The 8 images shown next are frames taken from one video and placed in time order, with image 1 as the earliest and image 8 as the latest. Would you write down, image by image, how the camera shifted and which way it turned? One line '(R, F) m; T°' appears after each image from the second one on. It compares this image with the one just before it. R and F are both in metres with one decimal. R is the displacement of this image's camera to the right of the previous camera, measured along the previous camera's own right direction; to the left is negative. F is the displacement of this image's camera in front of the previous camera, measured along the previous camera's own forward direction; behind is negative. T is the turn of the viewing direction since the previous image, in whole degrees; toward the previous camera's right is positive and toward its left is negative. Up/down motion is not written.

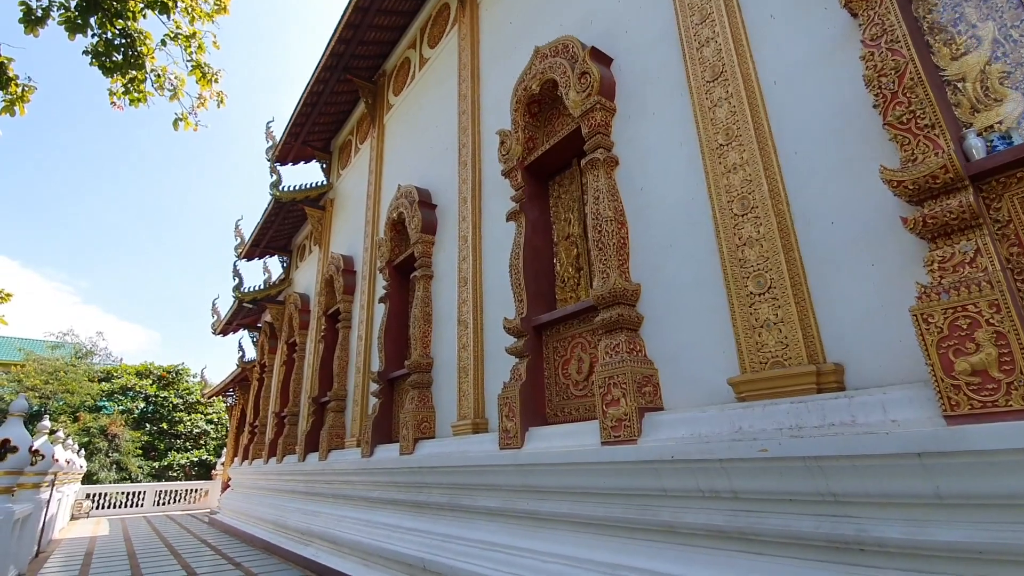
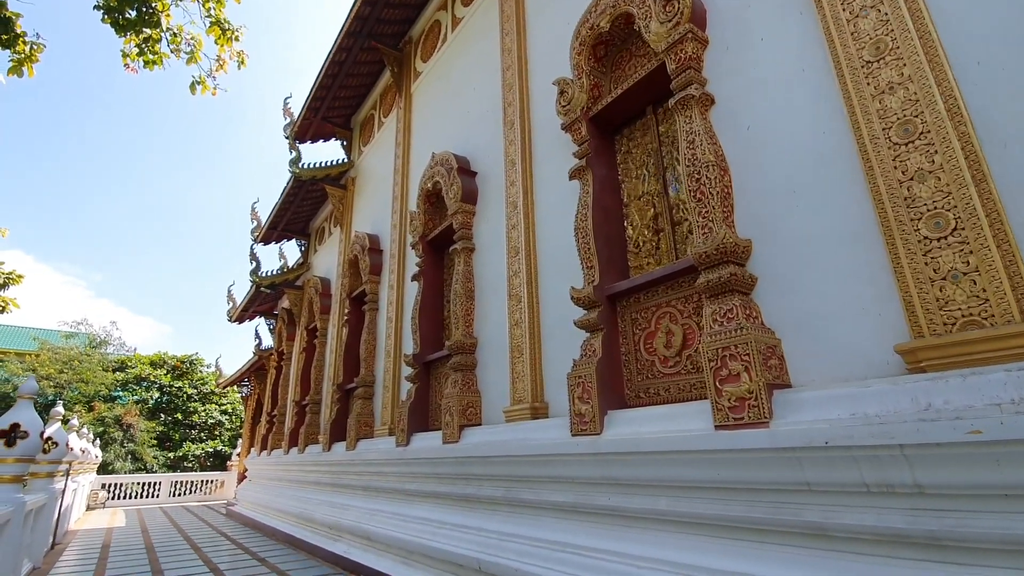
(-0.3, +0.3) m; -1°
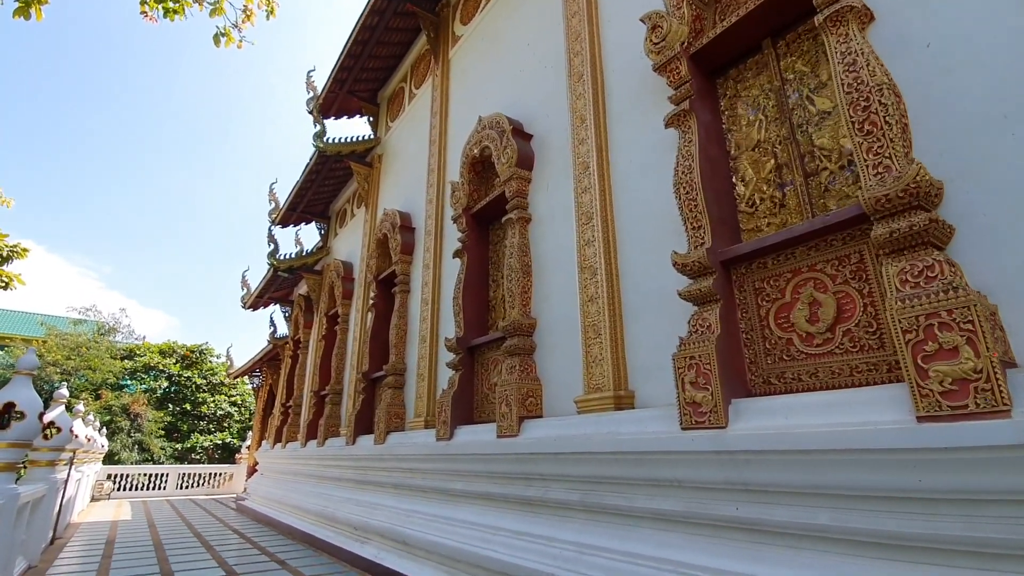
(-0.3, +0.4) m; -1°
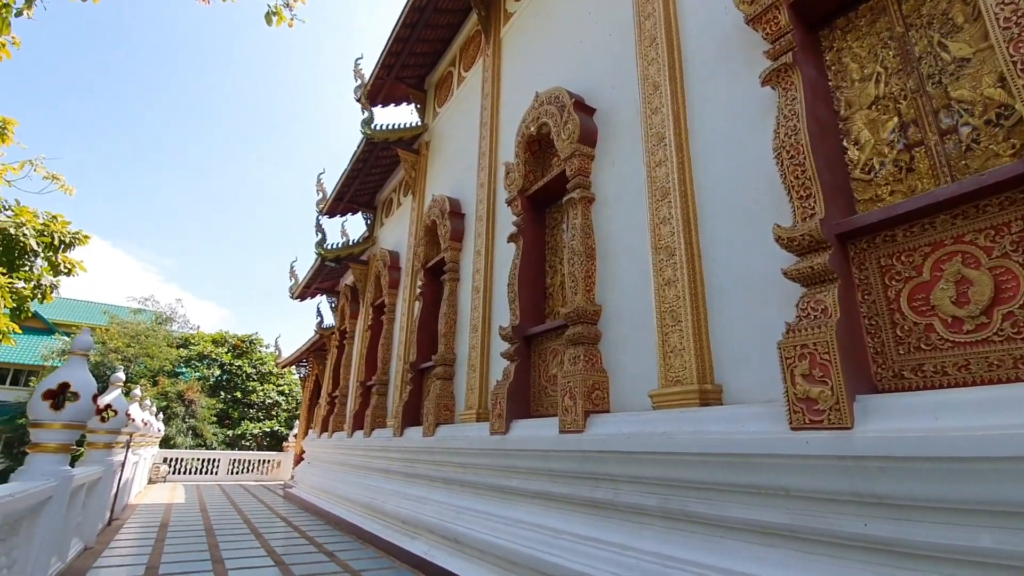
(-0.1, +0.2) m; -4°
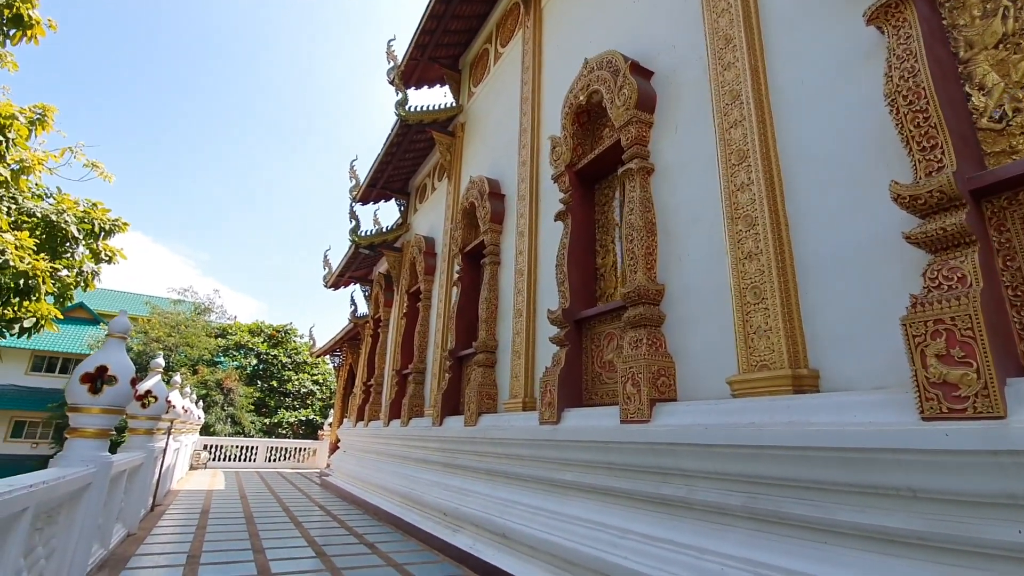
(-0.1, +0.2) m; -3°
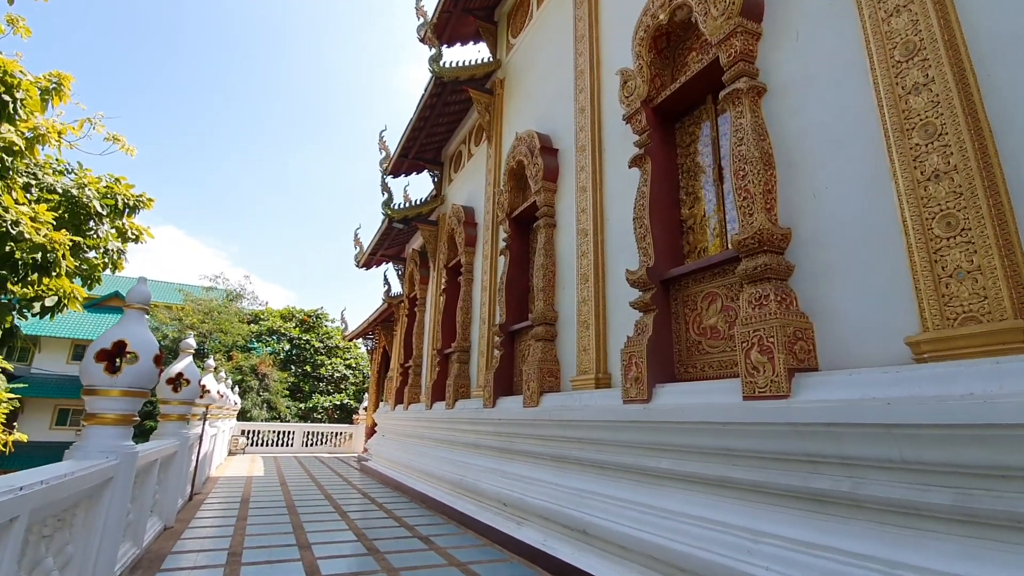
(-0.2, +0.4) m; -3°
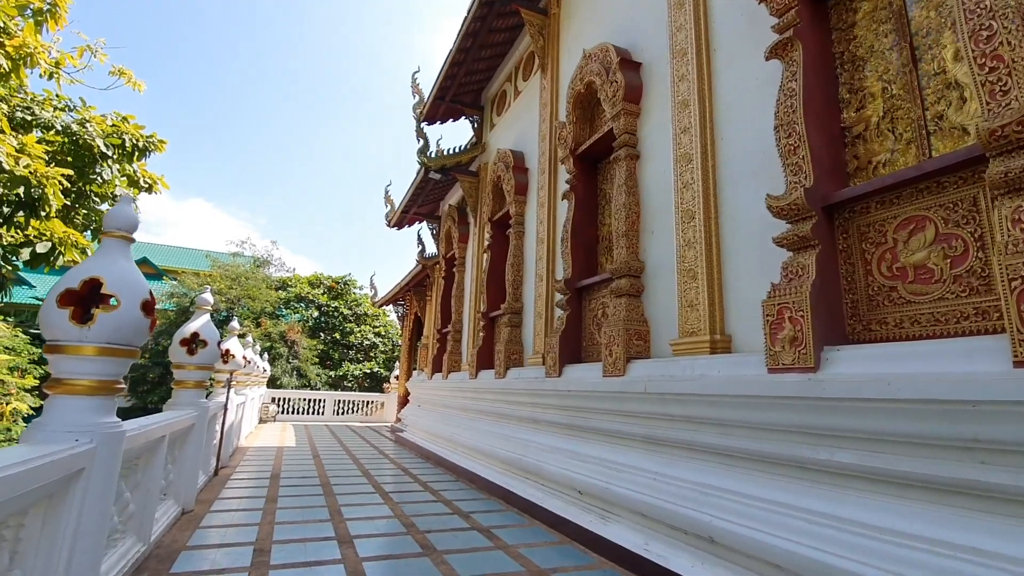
(-0.3, +0.6) m; -3°
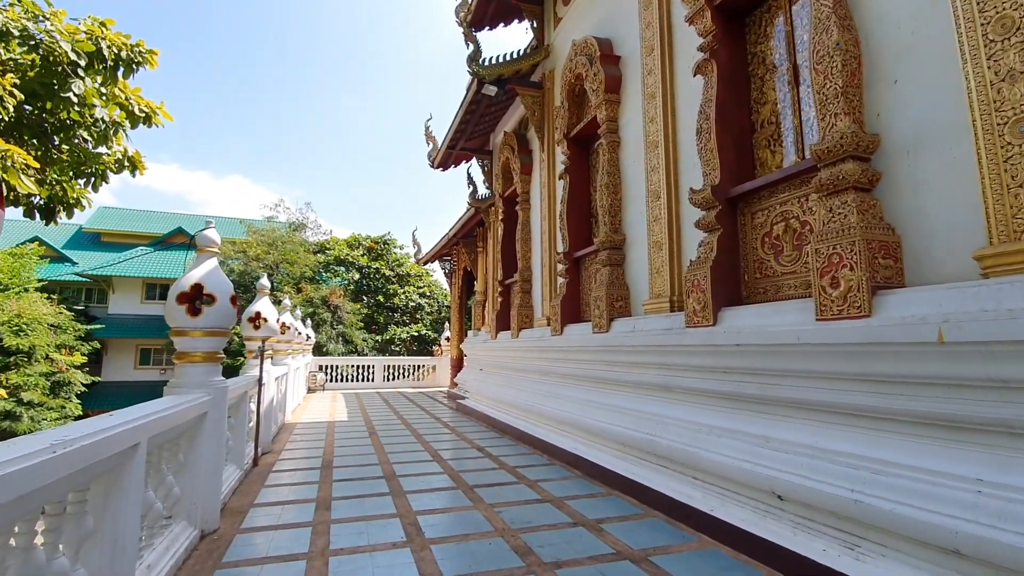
(-0.4, +0.9) m; -4°
